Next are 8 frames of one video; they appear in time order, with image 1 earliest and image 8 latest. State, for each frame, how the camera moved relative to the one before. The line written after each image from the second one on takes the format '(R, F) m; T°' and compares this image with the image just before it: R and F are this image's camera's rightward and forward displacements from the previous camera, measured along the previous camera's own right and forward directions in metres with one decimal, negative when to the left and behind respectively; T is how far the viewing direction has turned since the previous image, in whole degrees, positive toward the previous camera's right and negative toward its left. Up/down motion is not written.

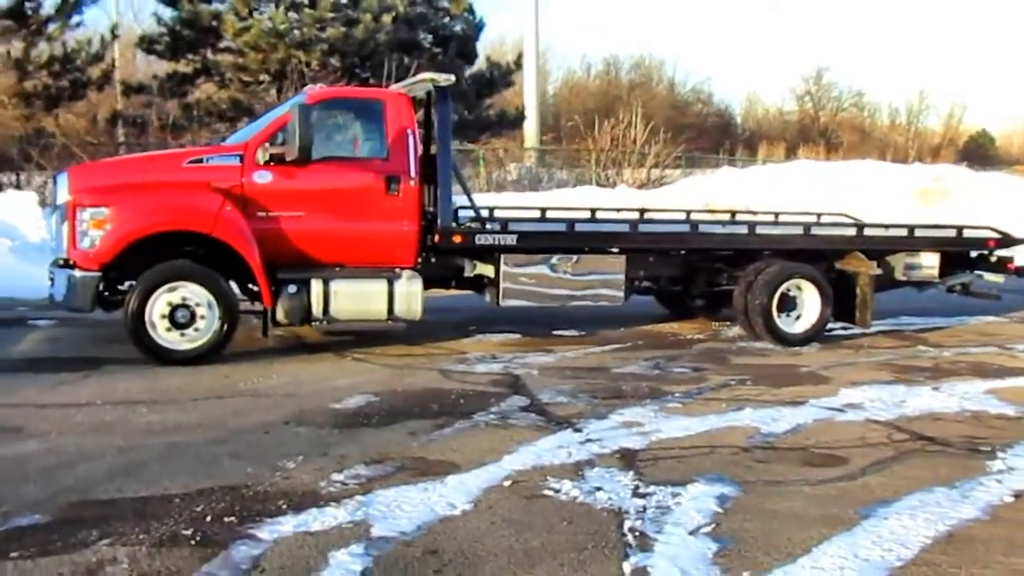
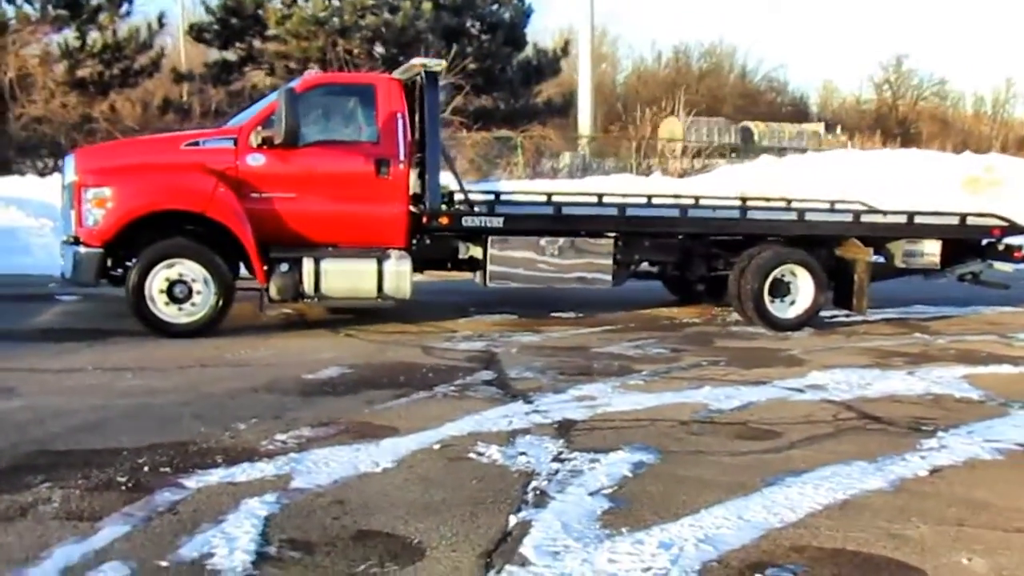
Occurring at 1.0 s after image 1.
(+0.7, -0.2) m; -3°
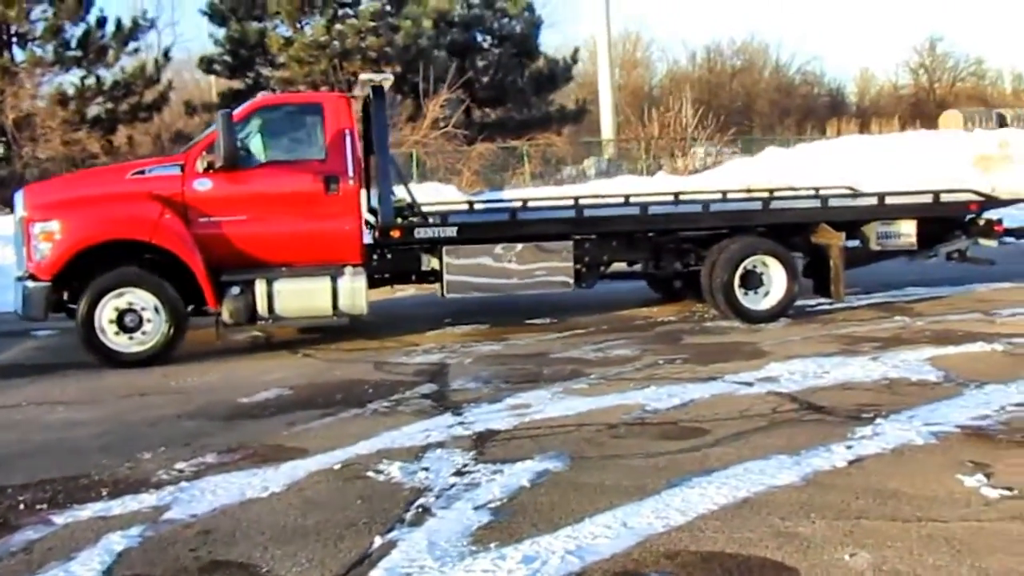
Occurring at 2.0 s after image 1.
(+0.8, +0.2) m; -2°
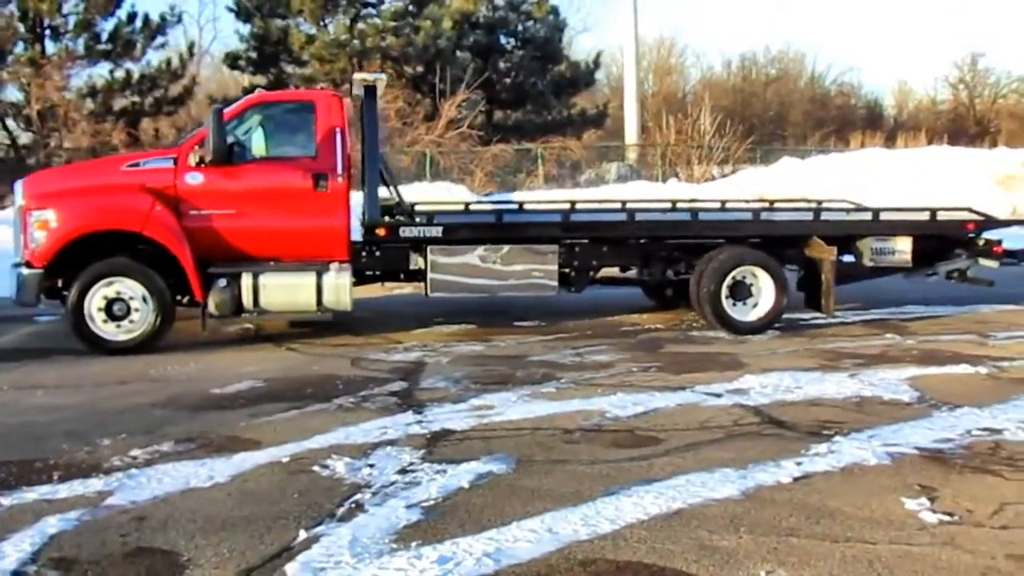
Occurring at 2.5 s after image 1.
(+0.4, 0.0) m; -1°
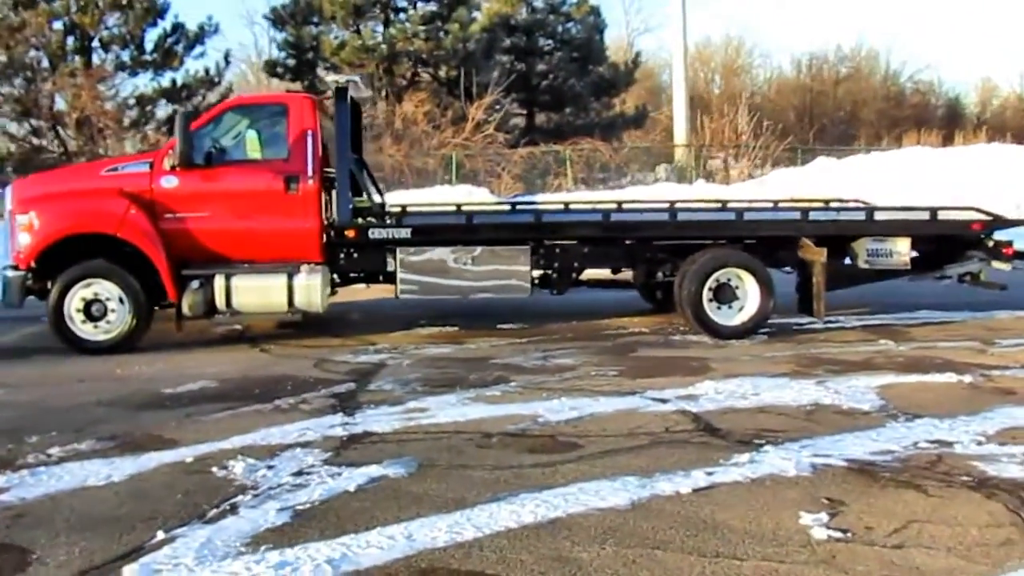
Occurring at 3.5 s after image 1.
(+0.9, +0.1) m; -3°
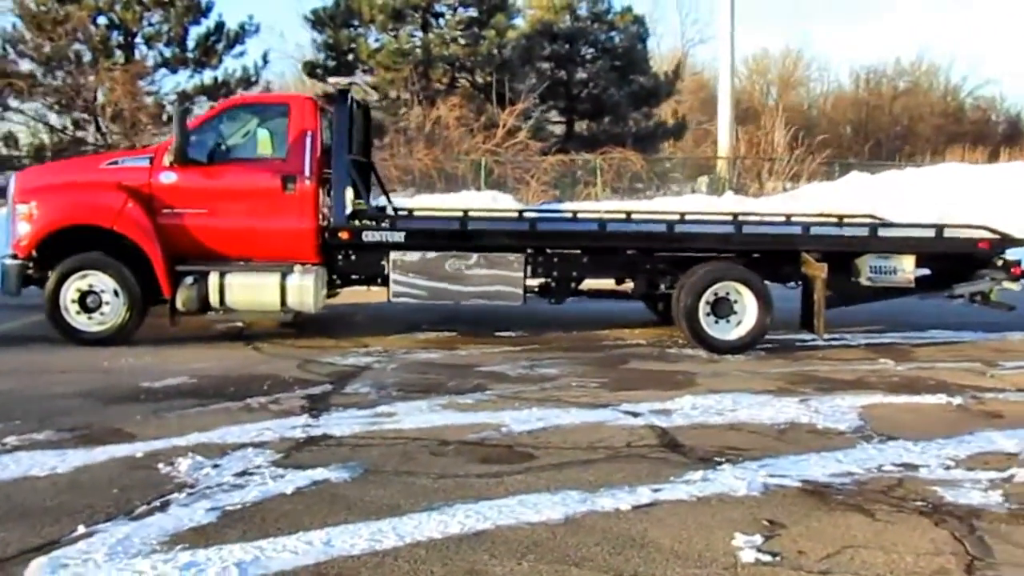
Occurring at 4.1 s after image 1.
(+0.5, +0.1) m; -2°
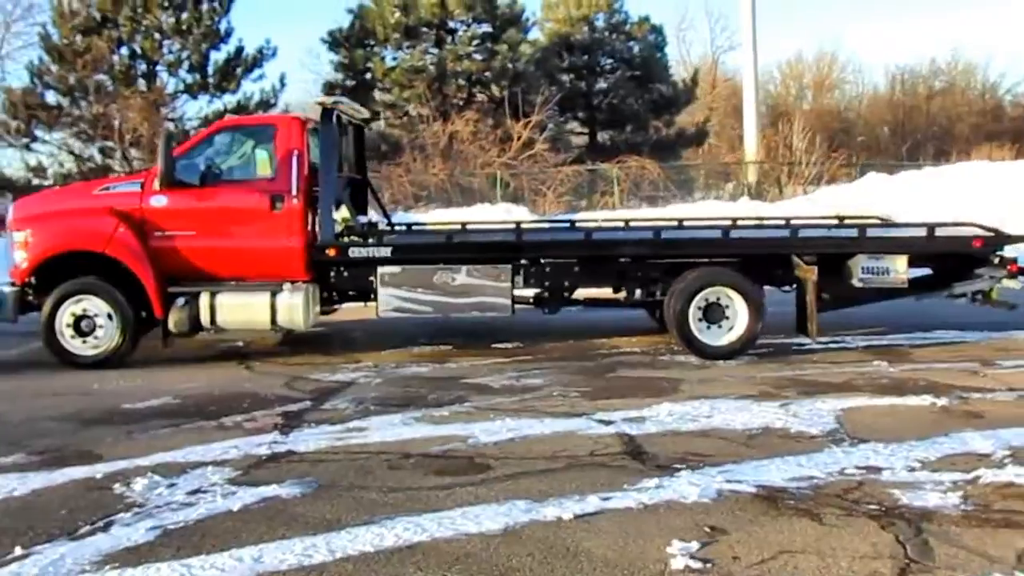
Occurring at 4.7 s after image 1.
(+0.5, 0.0) m; -2°
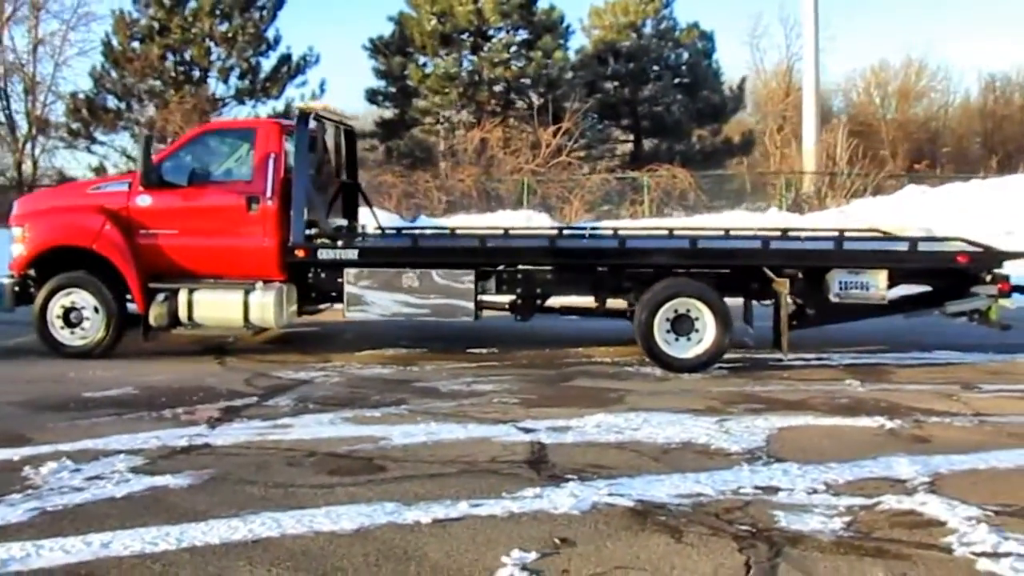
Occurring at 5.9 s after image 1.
(+1.0, -0.1) m; -3°
